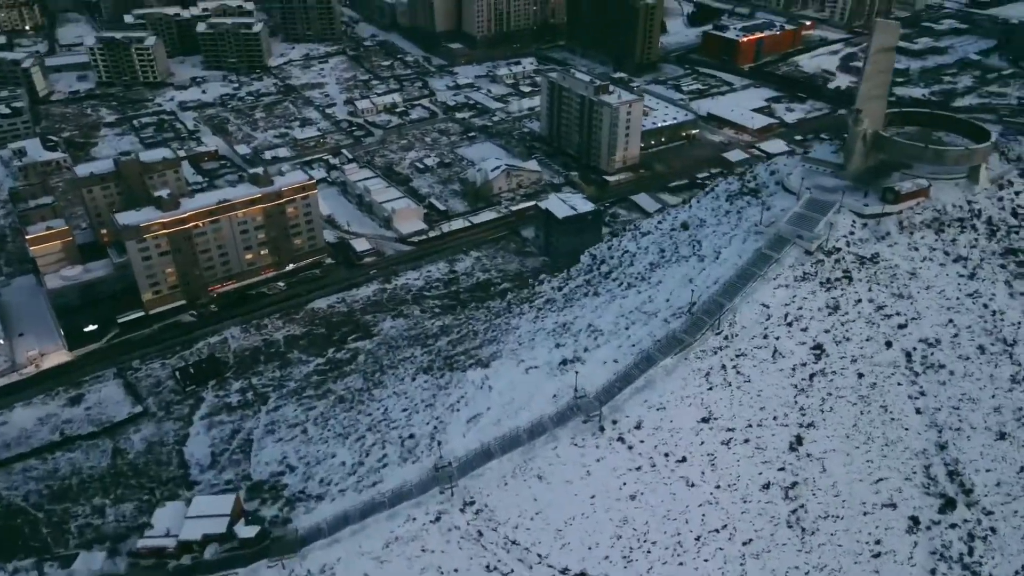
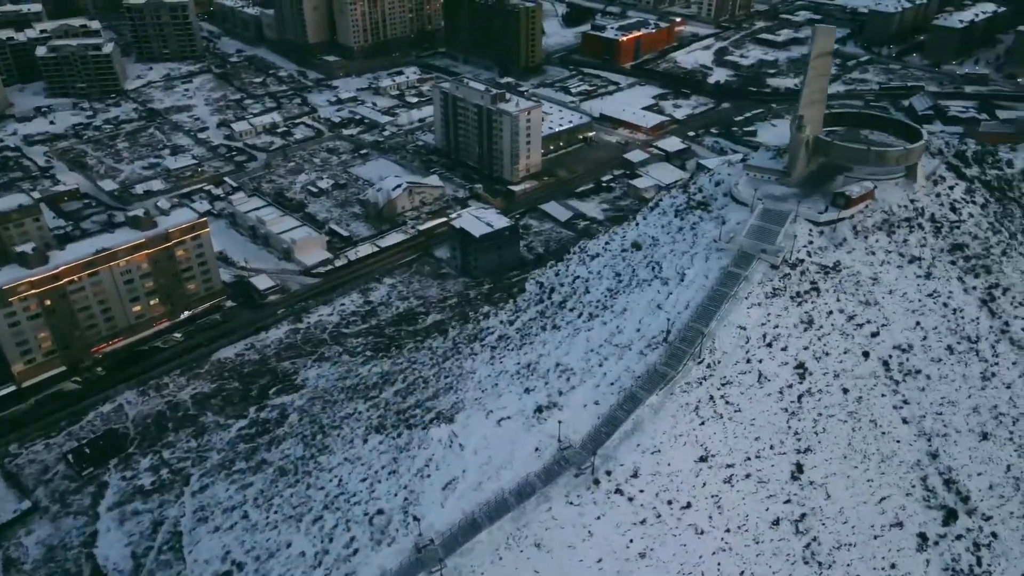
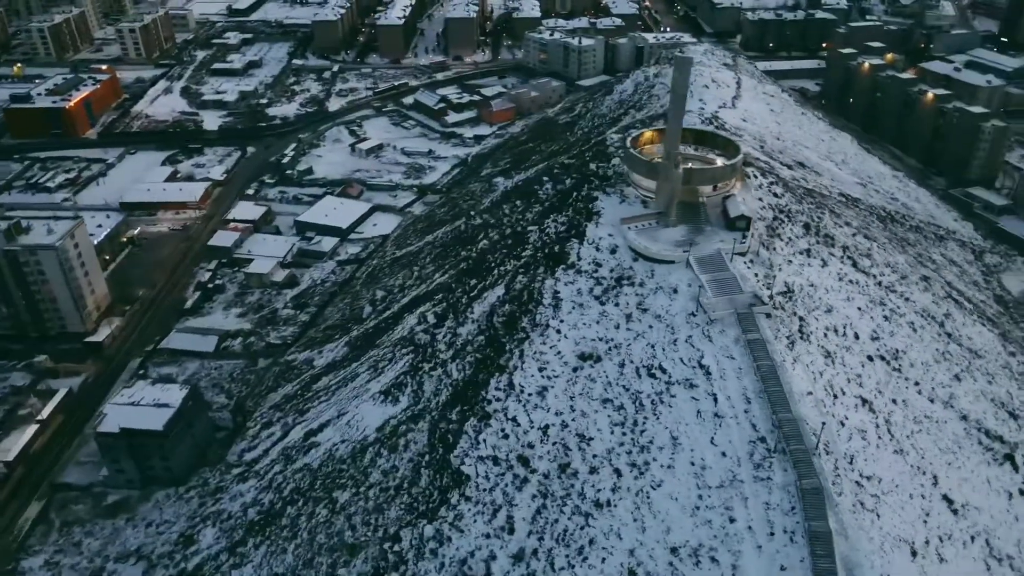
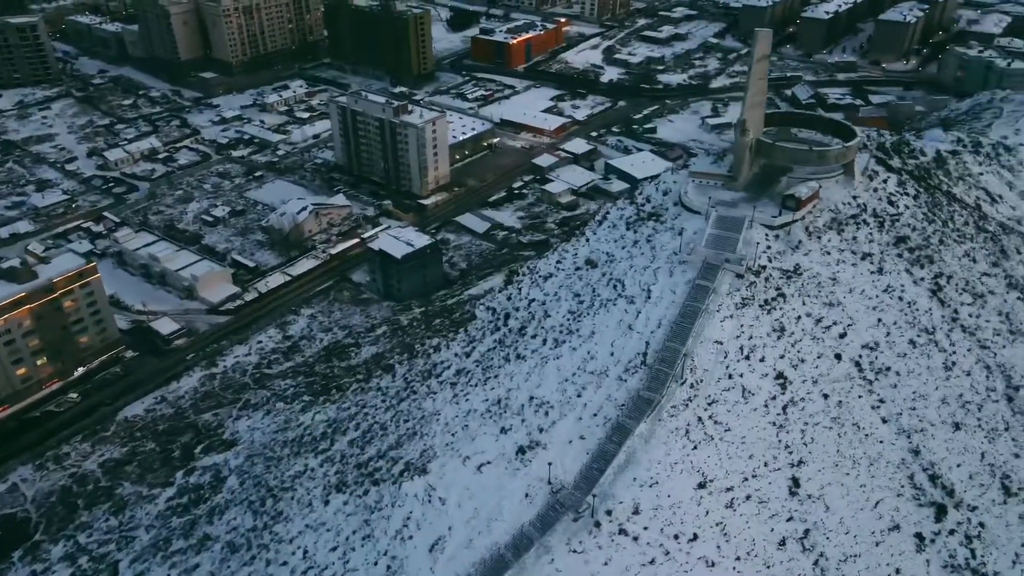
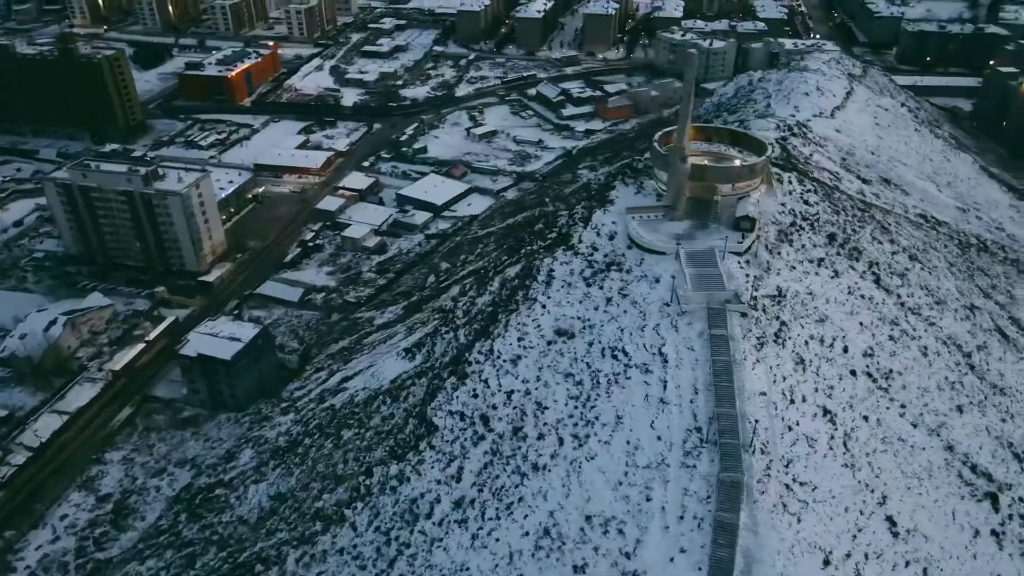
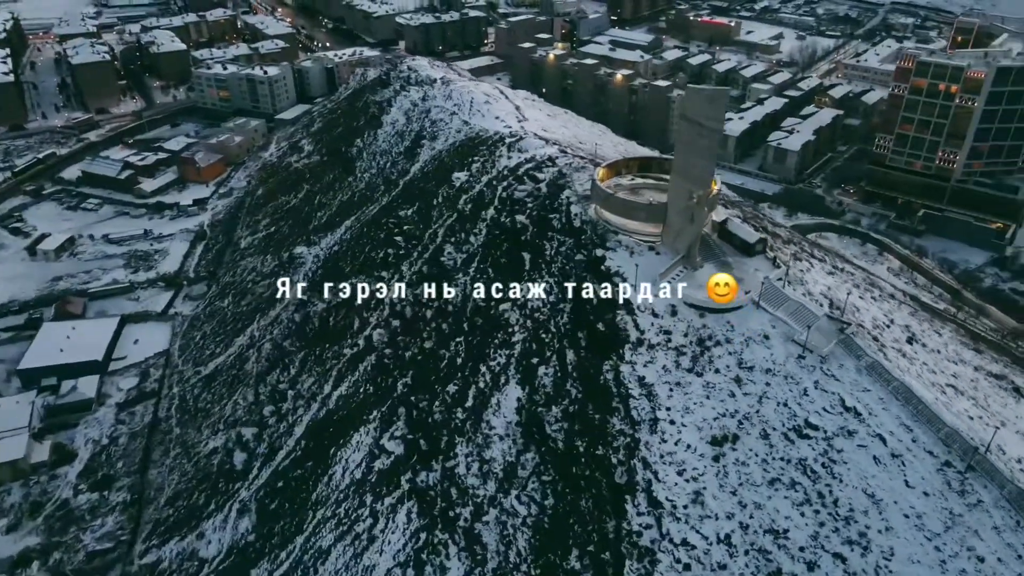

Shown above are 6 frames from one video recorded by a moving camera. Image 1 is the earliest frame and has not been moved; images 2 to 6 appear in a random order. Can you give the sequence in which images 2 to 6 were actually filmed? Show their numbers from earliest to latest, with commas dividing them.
2, 4, 5, 3, 6
